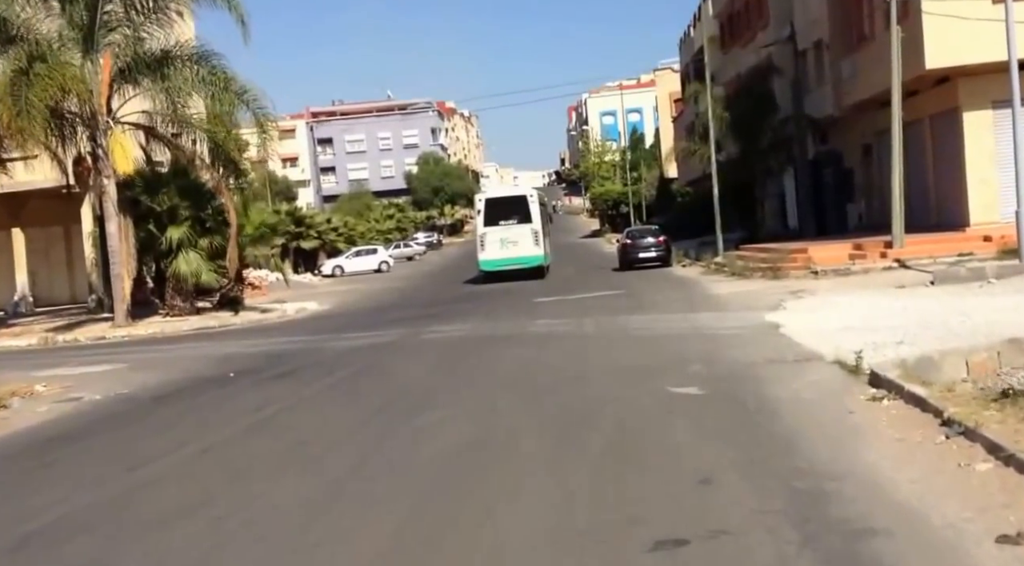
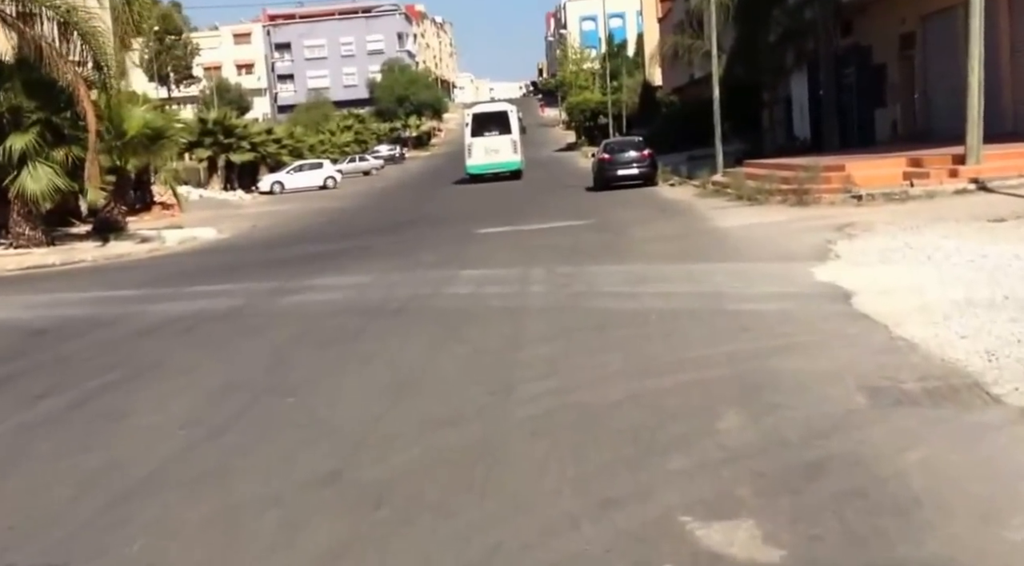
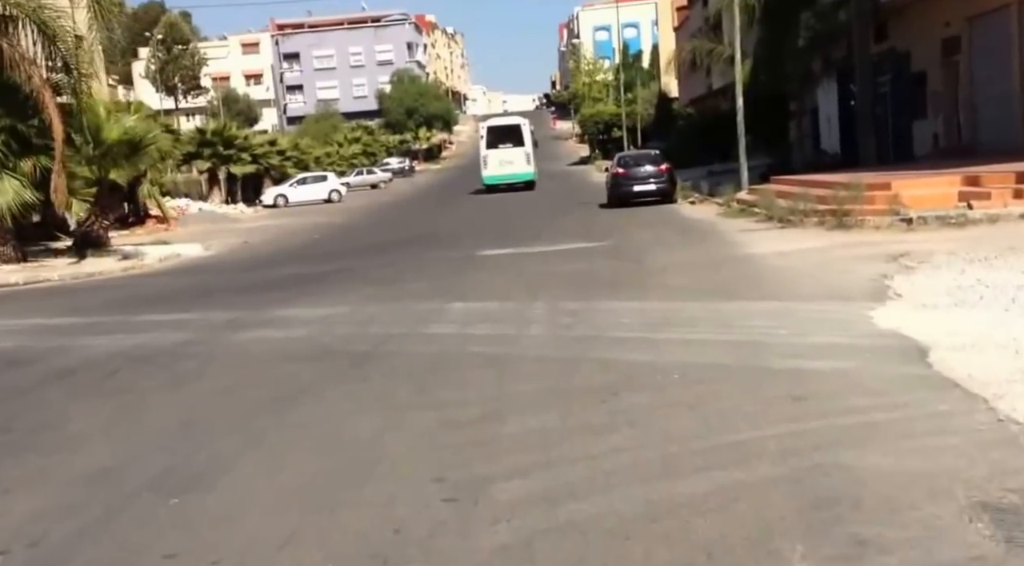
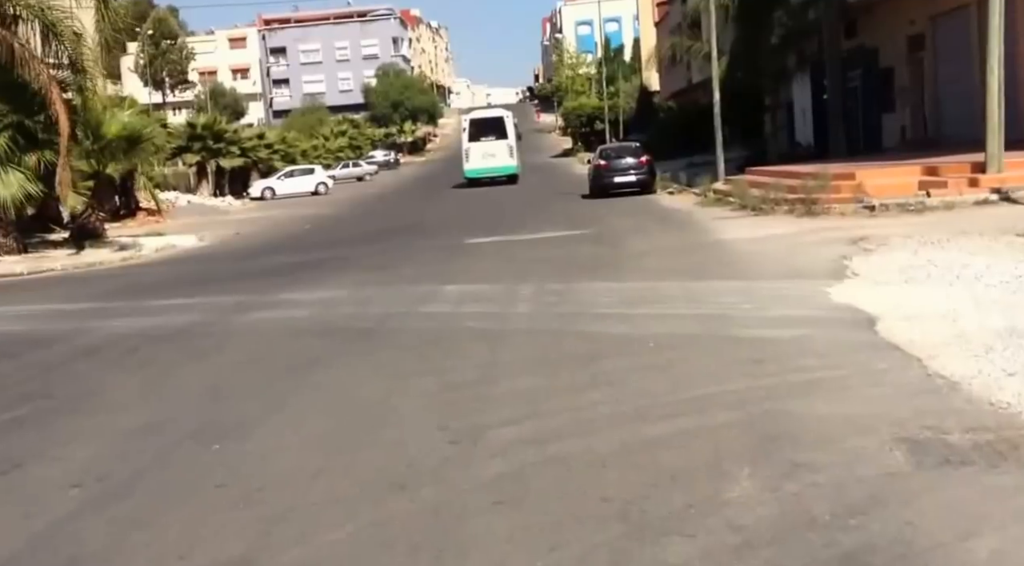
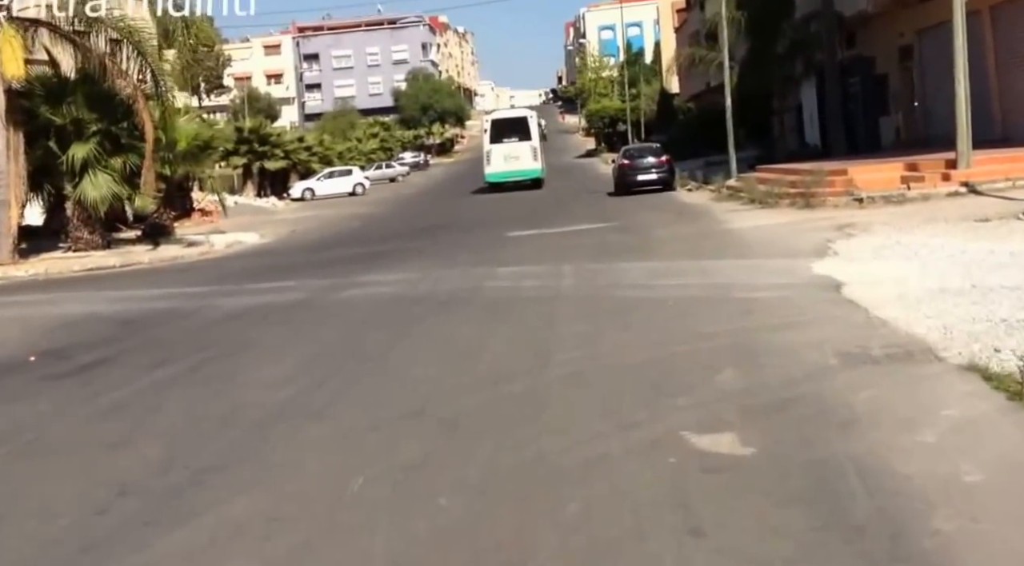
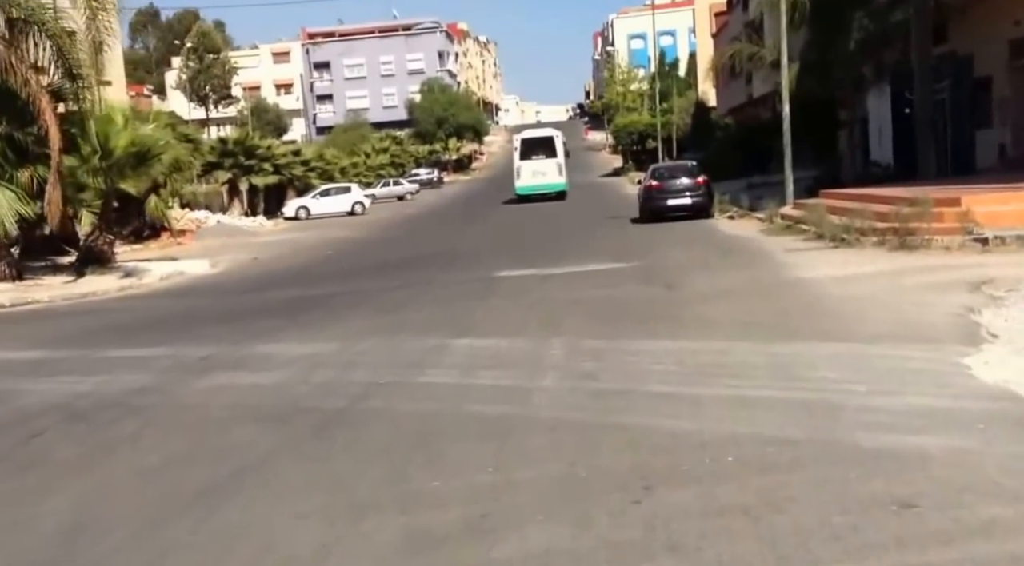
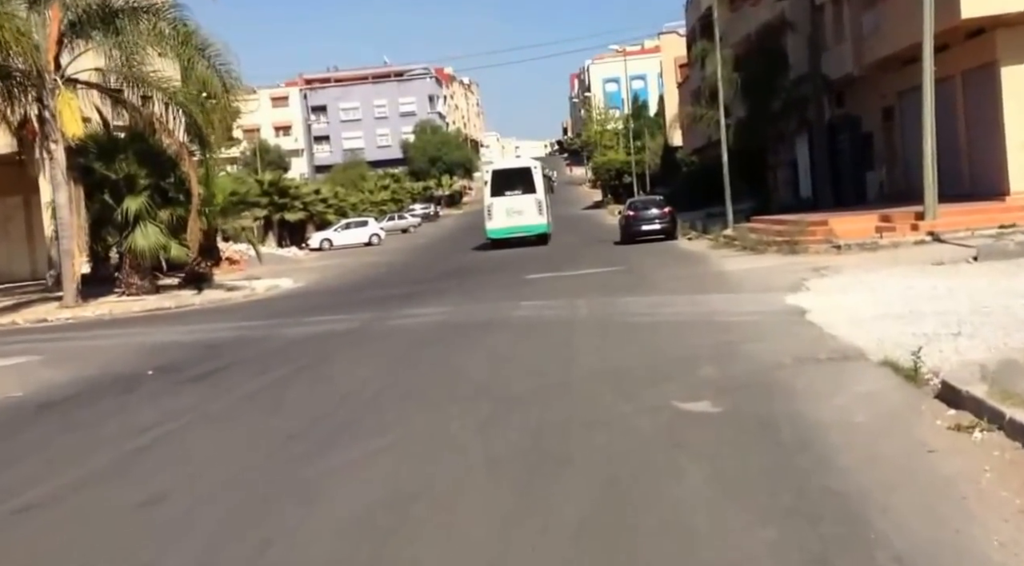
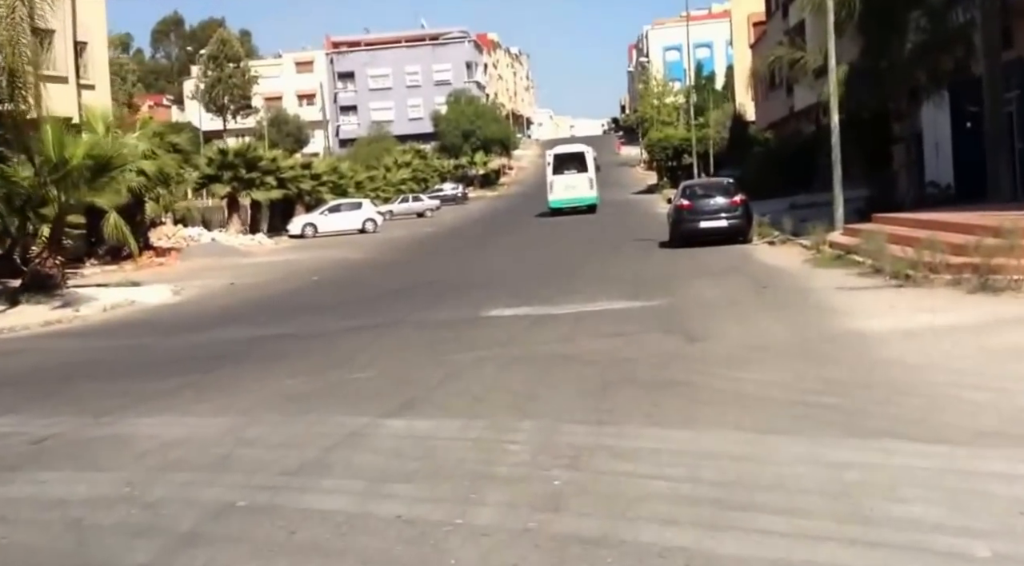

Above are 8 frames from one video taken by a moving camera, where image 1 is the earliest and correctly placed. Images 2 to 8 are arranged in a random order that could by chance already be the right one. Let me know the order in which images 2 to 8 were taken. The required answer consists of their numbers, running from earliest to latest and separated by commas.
7, 5, 2, 4, 3, 6, 8
